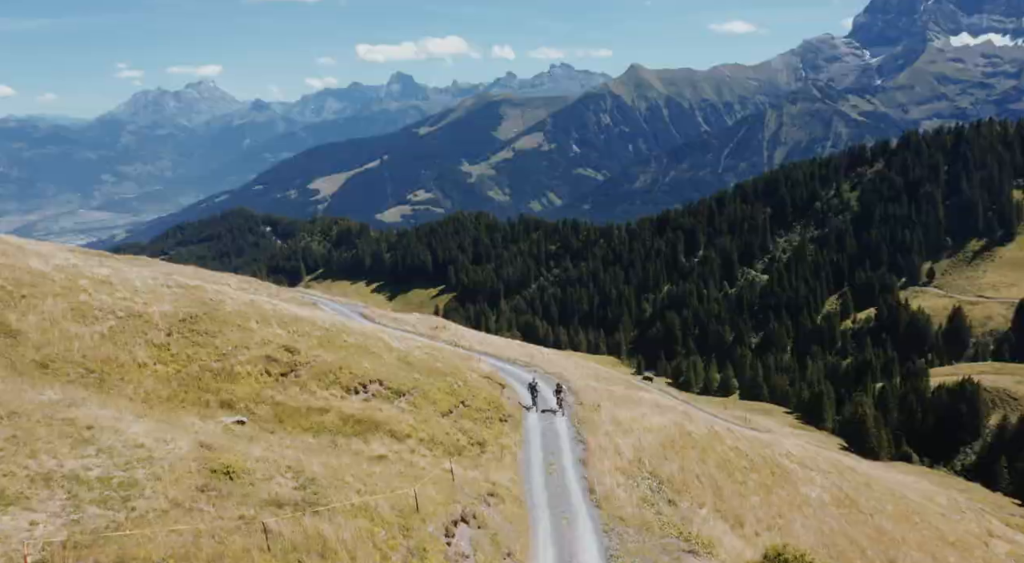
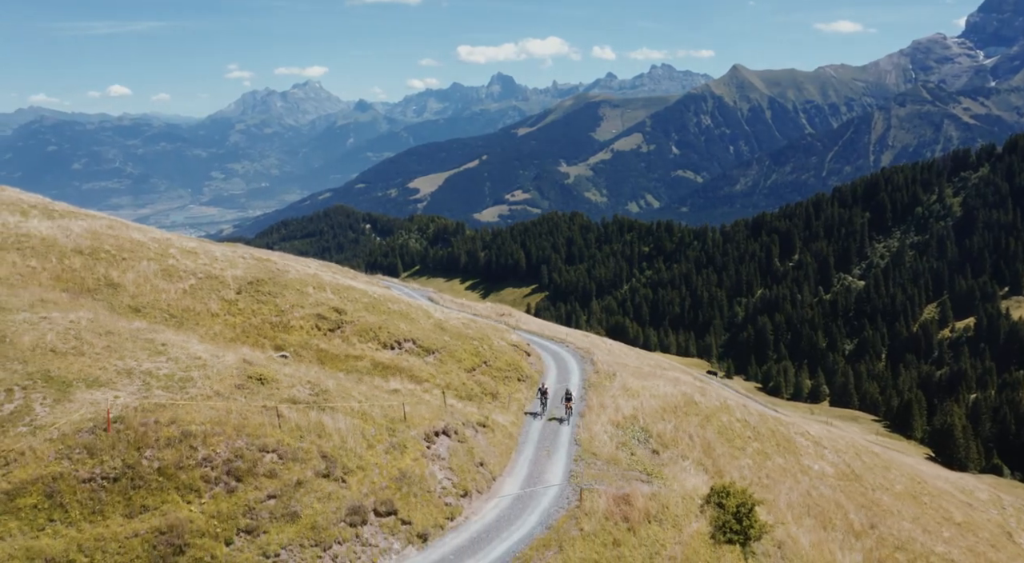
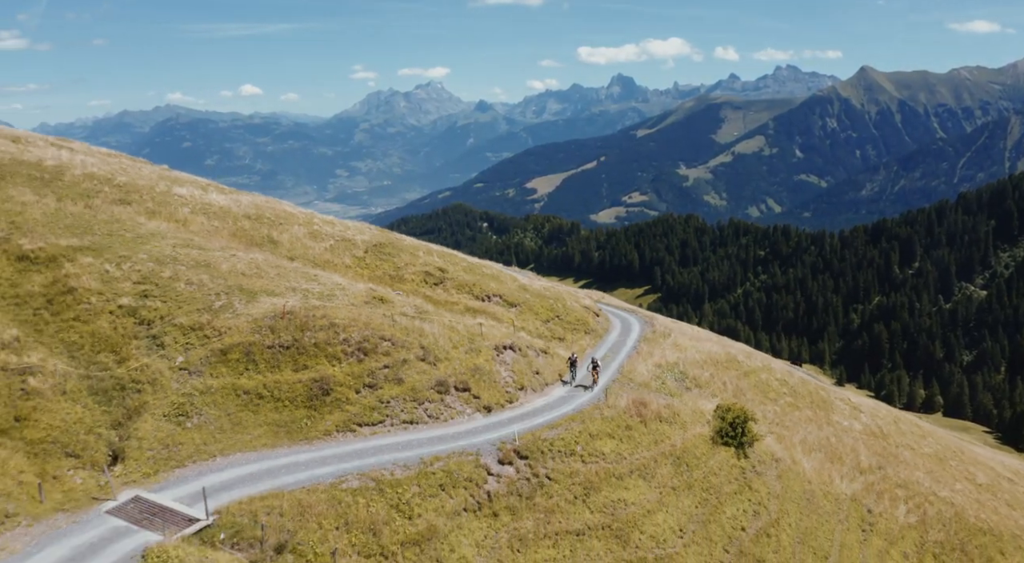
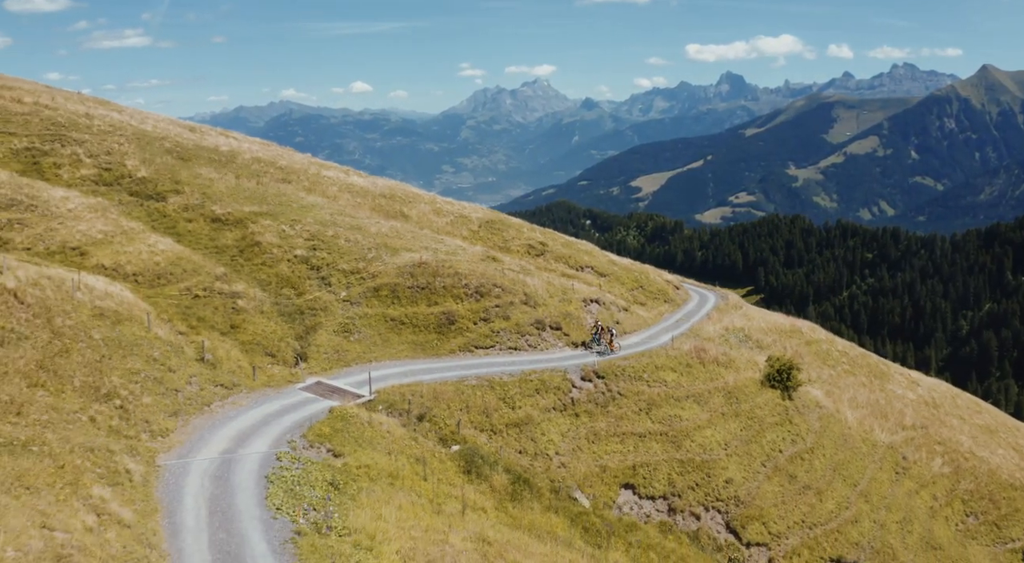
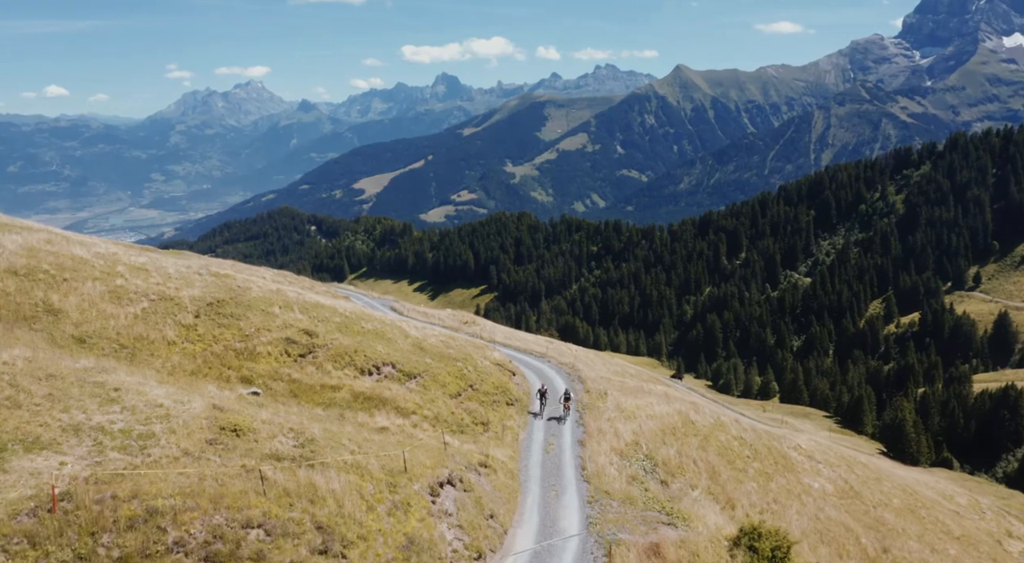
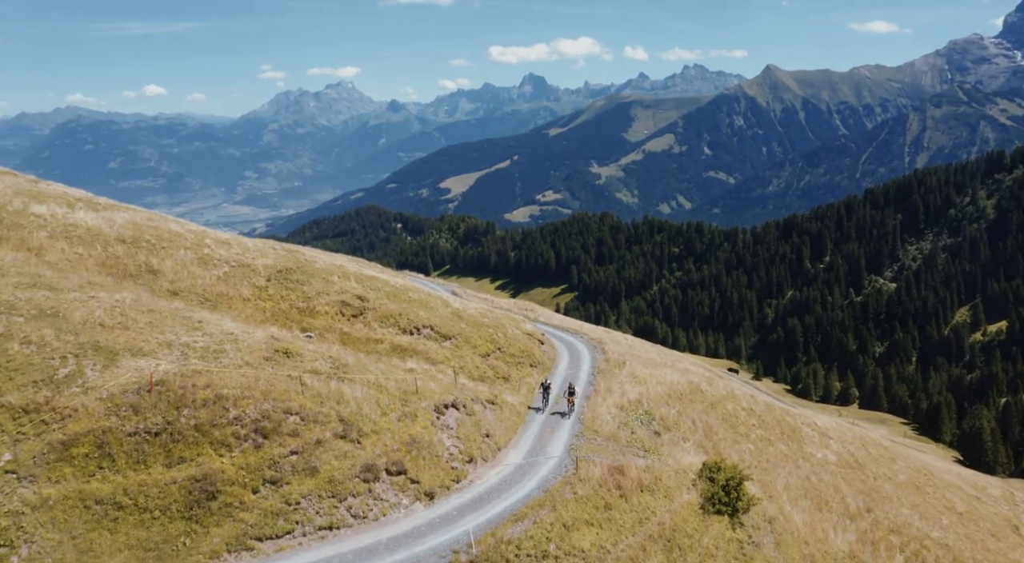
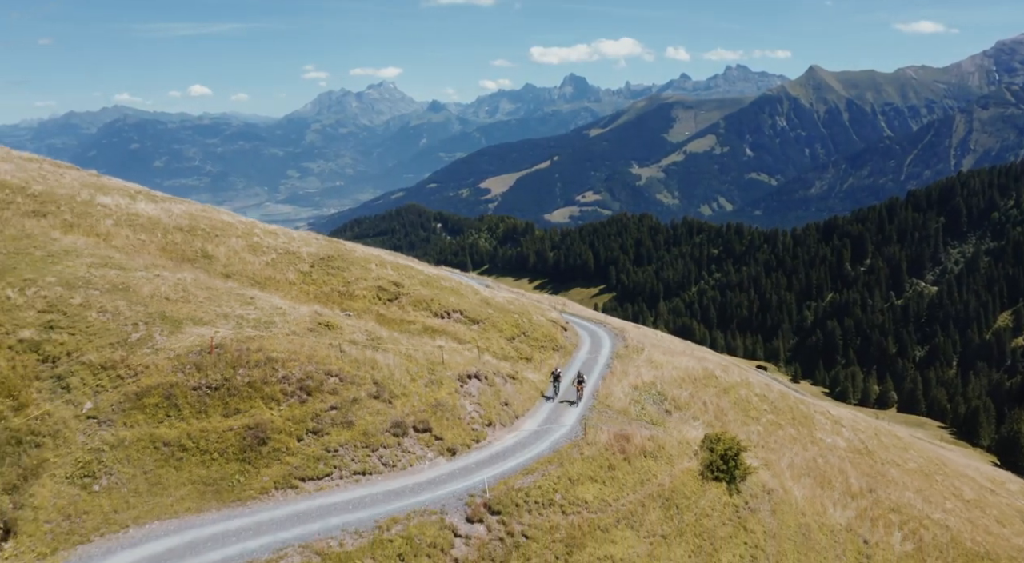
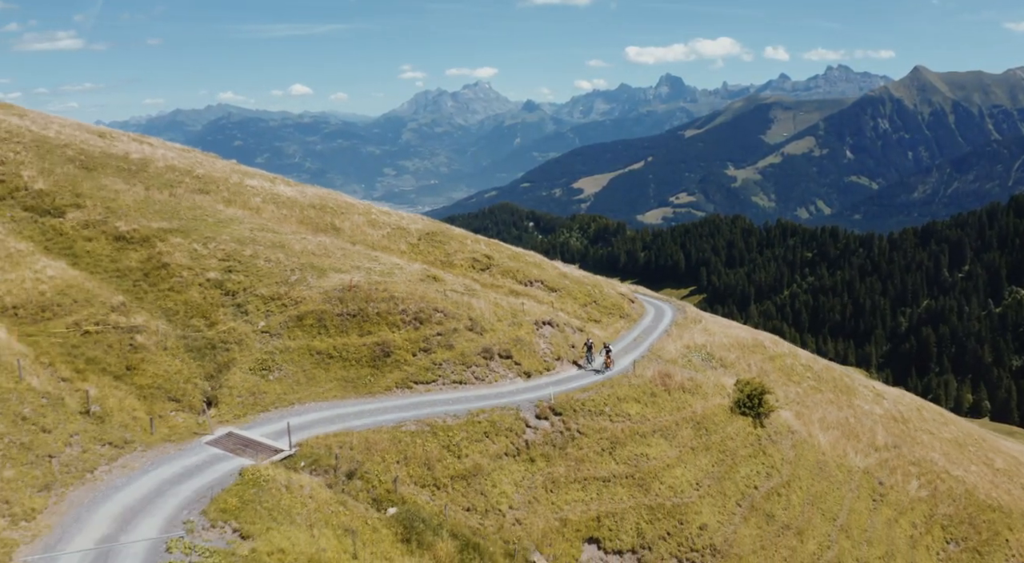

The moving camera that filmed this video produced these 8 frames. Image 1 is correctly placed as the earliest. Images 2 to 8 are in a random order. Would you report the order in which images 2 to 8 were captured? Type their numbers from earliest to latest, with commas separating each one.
5, 2, 6, 7, 3, 8, 4
